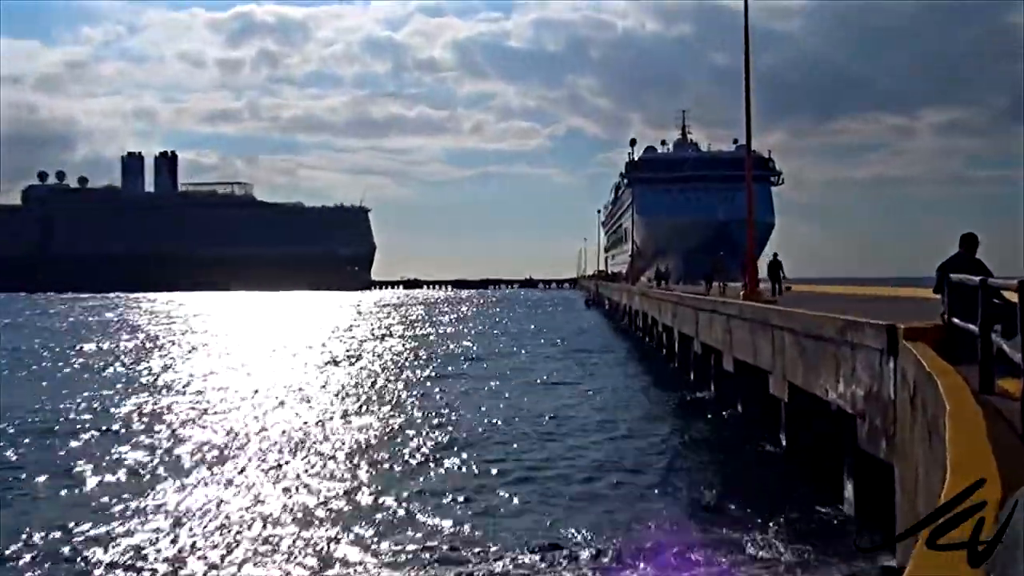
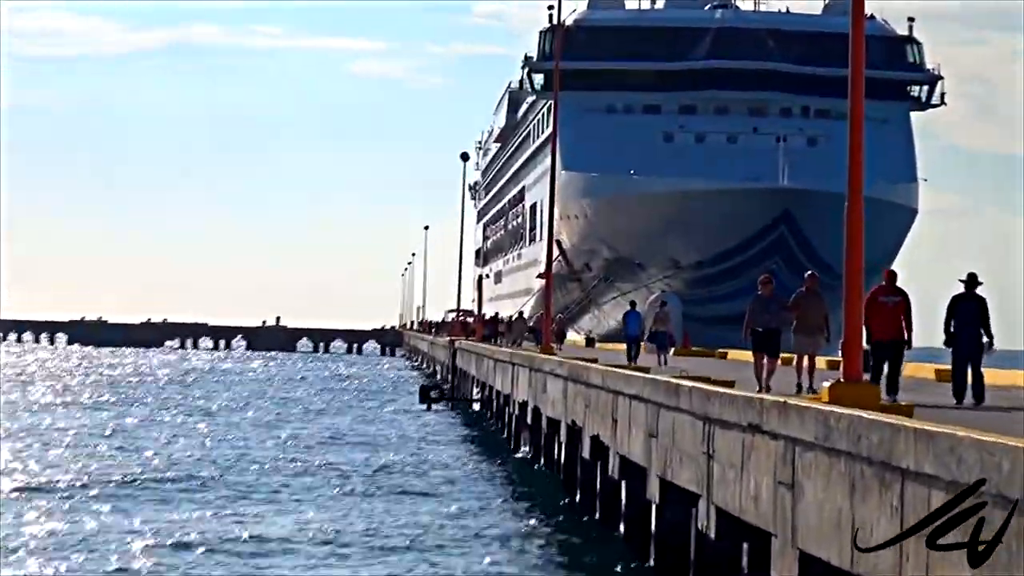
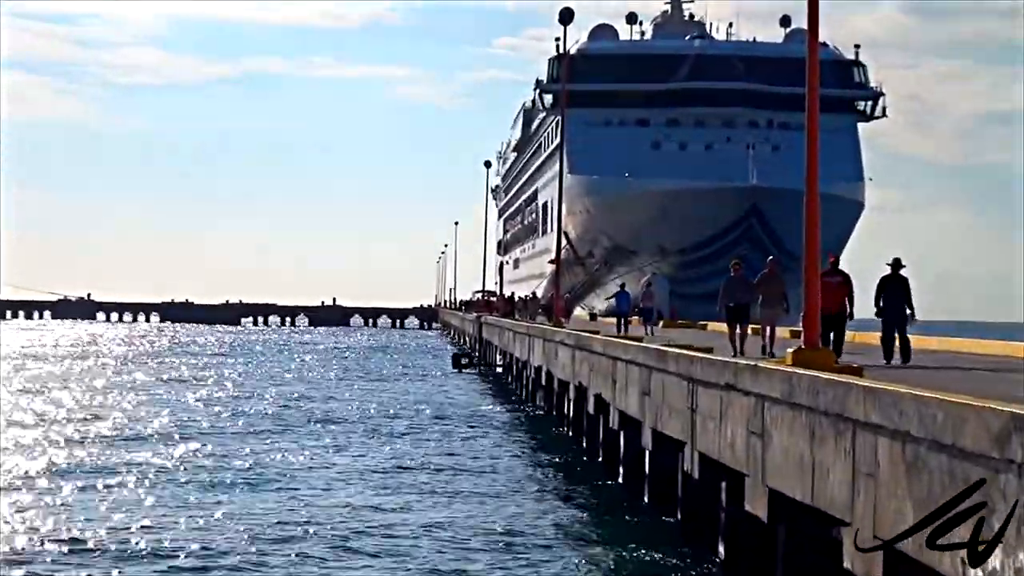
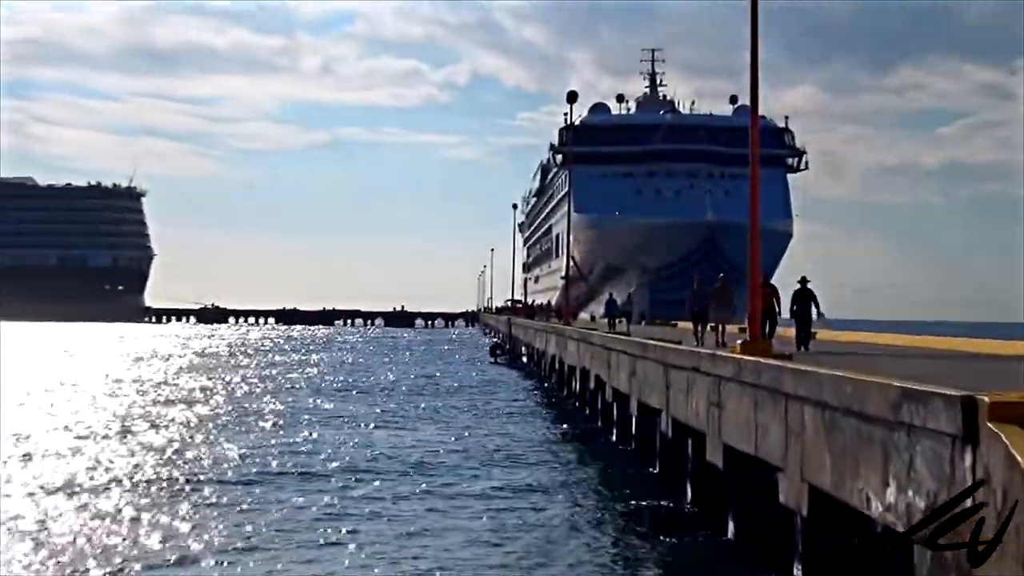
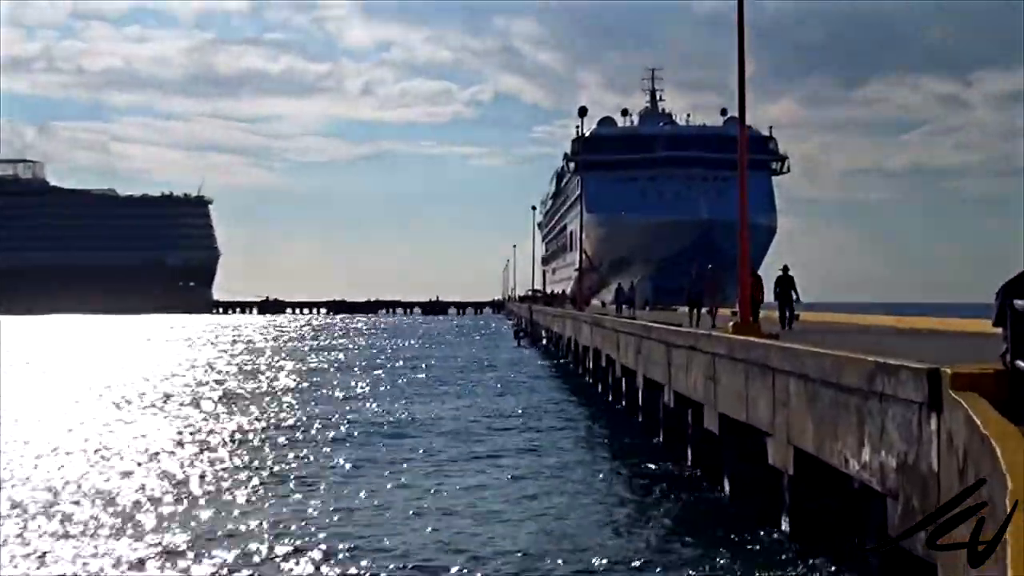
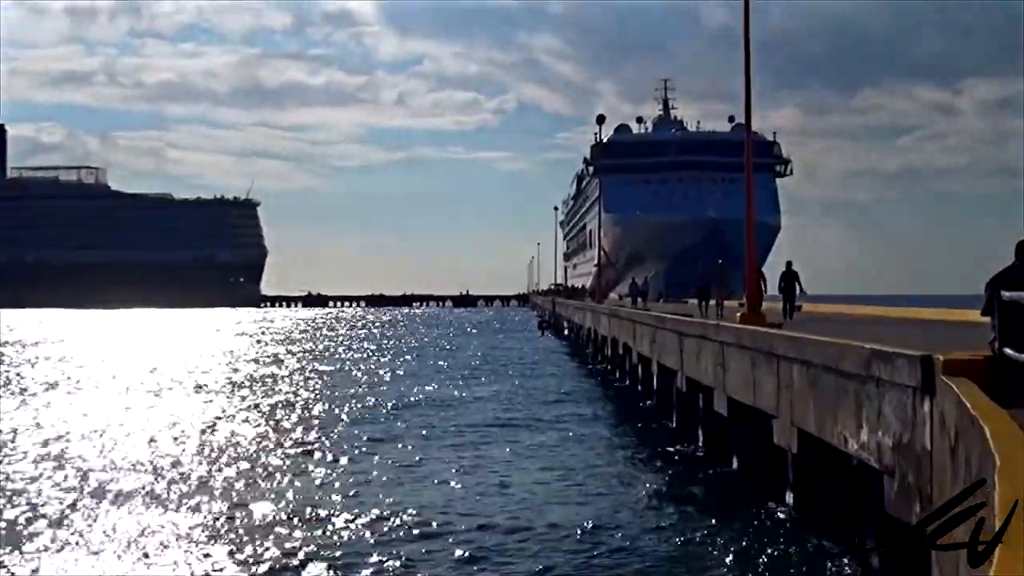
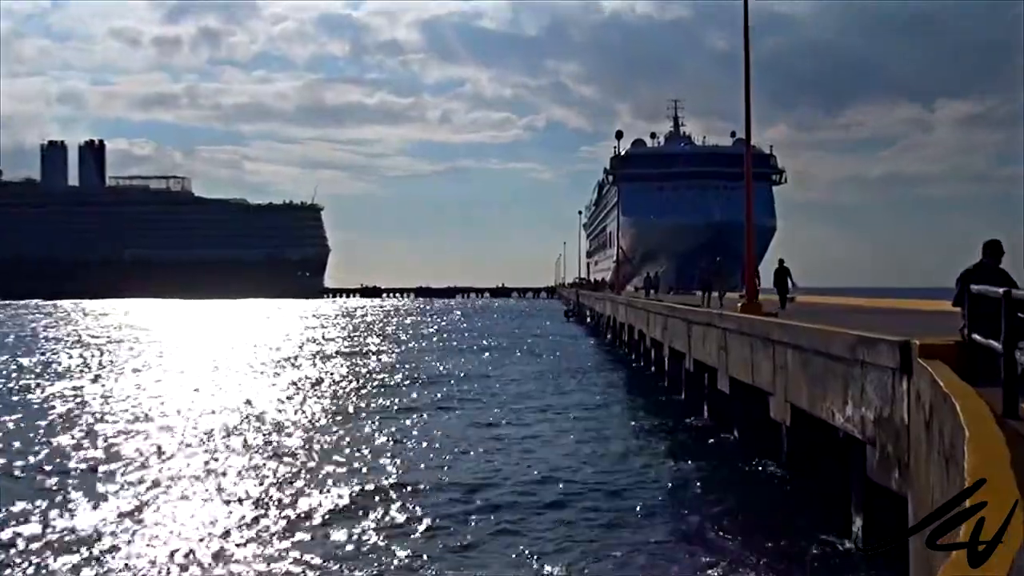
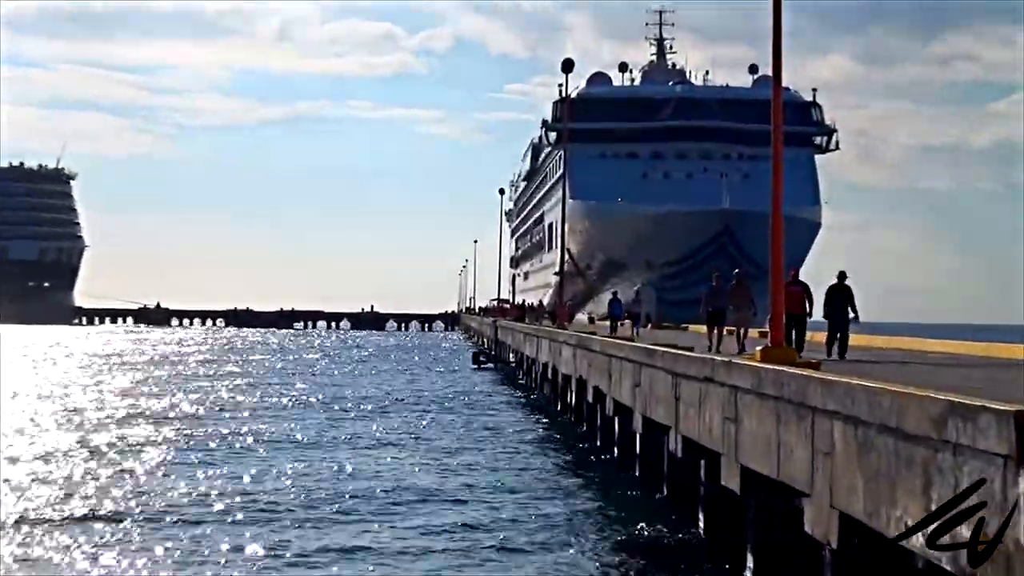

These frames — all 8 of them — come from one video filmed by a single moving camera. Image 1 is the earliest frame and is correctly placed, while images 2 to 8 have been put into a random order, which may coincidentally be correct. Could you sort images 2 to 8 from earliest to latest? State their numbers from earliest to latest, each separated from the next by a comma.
7, 6, 5, 4, 8, 3, 2
